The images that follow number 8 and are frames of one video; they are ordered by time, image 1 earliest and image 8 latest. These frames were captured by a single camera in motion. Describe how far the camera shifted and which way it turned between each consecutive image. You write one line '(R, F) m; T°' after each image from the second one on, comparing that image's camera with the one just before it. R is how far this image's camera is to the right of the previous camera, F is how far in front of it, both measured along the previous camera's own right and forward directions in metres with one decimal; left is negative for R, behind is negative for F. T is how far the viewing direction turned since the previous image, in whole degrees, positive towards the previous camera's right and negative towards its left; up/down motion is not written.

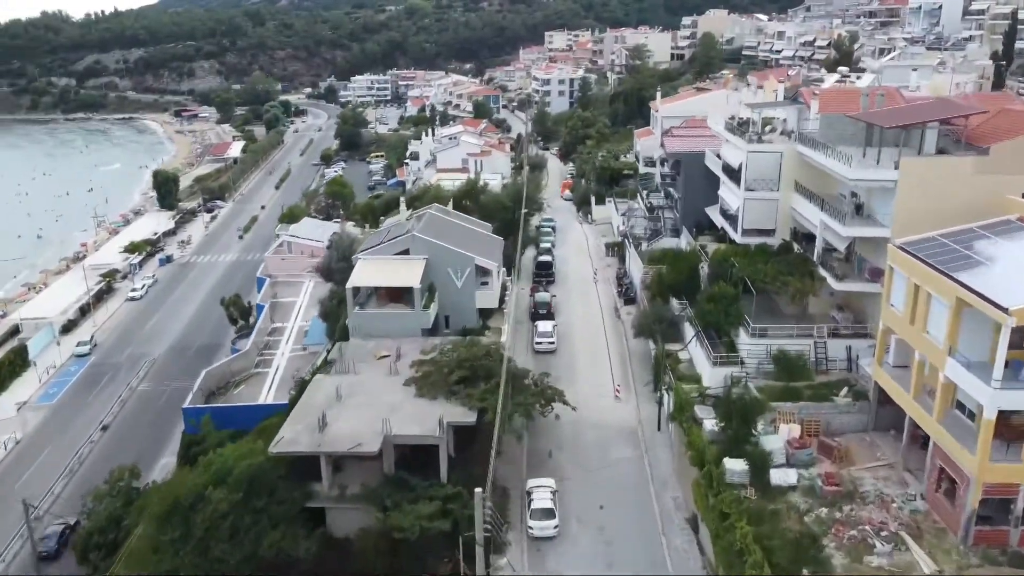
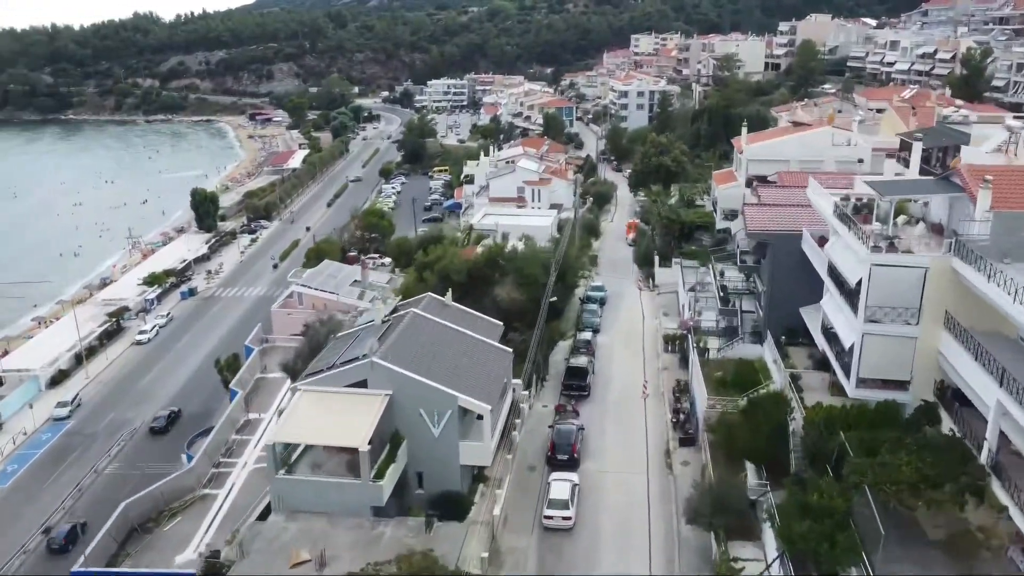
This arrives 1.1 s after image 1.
(+1.0, +4.8) m; -6°
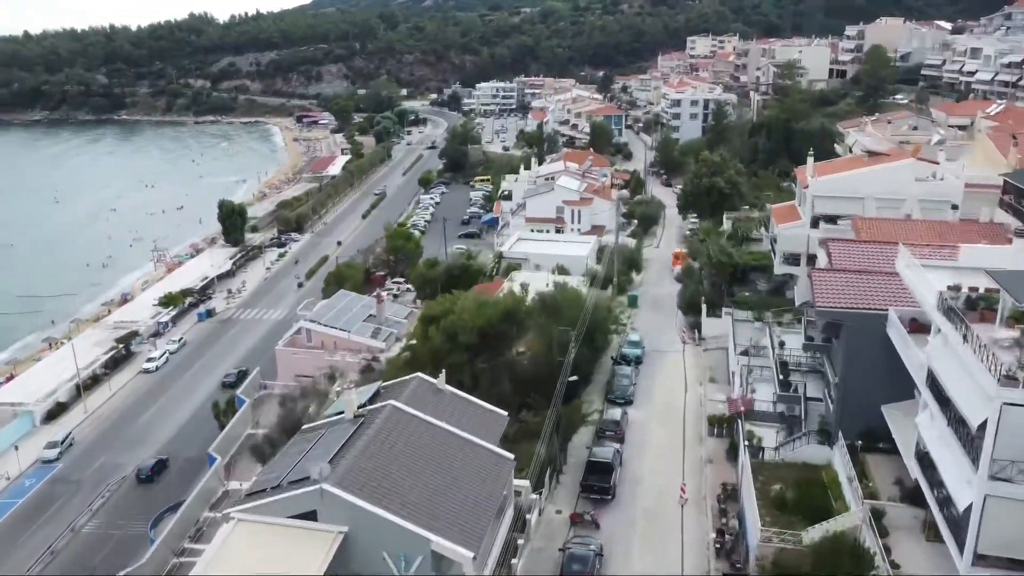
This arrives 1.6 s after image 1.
(+0.6, +2.6) m; -4°
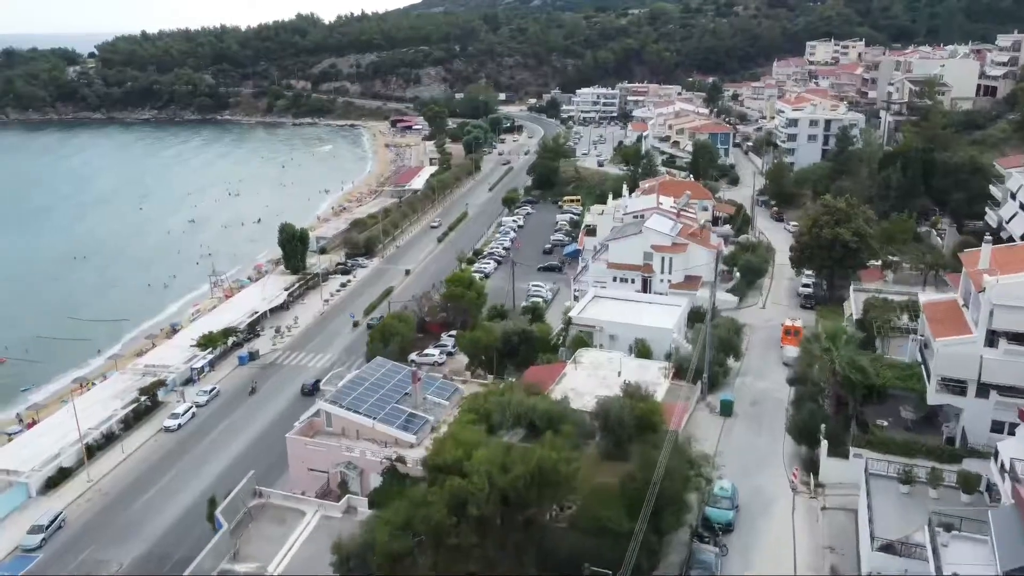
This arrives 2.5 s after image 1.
(+0.7, +4.4) m; -7°
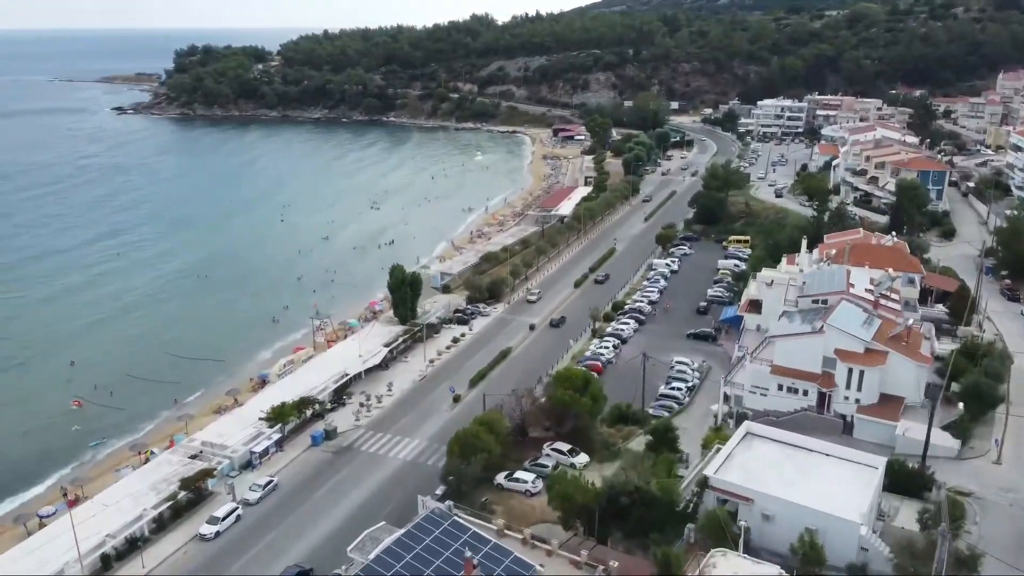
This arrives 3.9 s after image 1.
(+0.8, +6.1) m; -12°
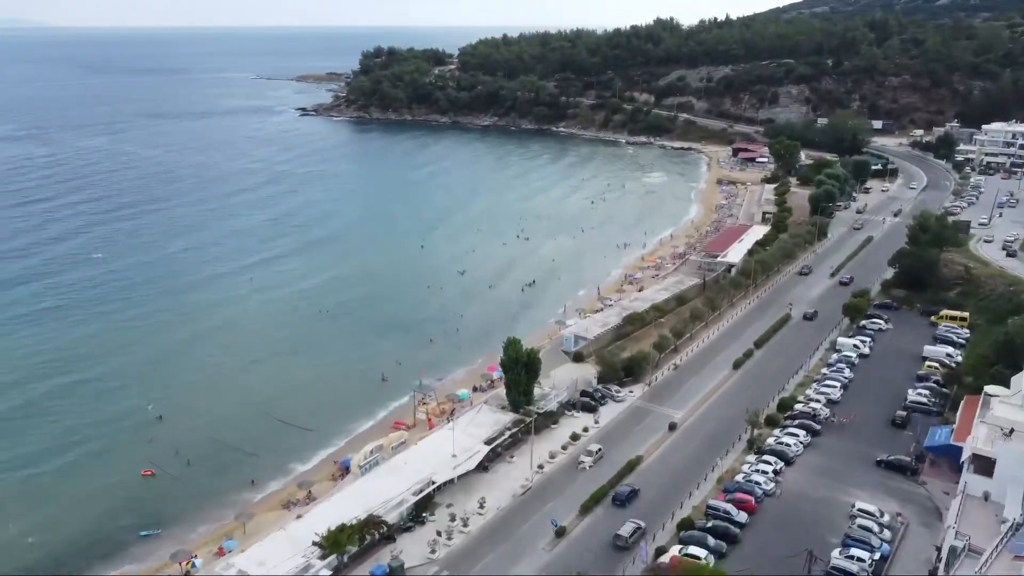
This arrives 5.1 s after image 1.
(+0.9, +5.9) m; -12°
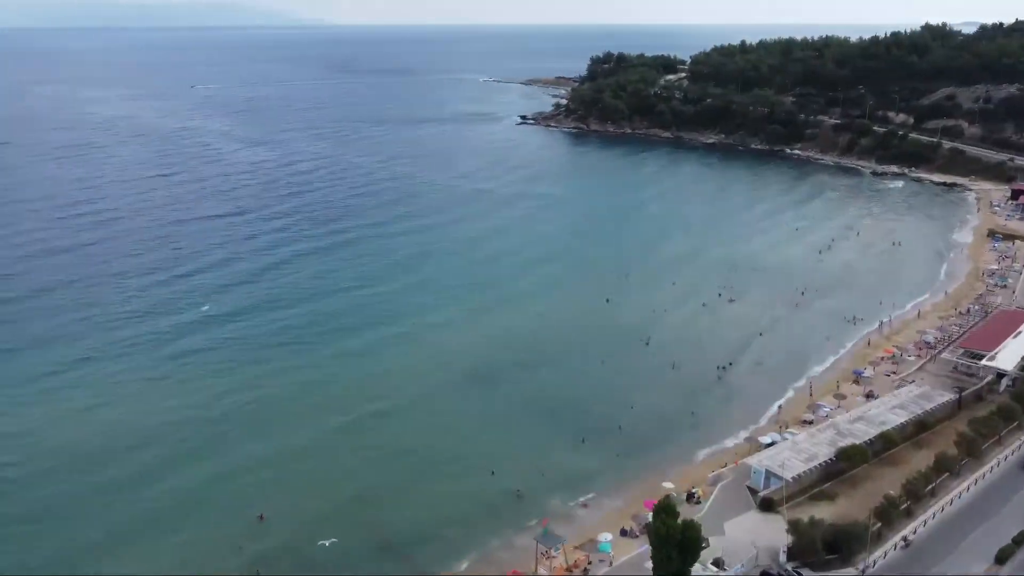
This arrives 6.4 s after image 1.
(+1.3, +6.9) m; -15°
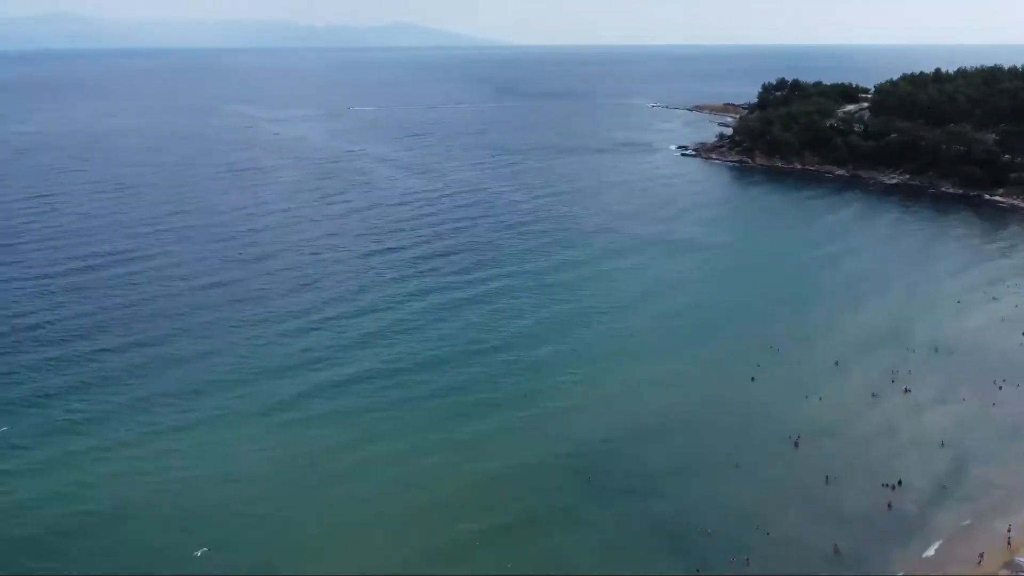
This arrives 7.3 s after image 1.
(+1.2, +4.4) m; -11°
